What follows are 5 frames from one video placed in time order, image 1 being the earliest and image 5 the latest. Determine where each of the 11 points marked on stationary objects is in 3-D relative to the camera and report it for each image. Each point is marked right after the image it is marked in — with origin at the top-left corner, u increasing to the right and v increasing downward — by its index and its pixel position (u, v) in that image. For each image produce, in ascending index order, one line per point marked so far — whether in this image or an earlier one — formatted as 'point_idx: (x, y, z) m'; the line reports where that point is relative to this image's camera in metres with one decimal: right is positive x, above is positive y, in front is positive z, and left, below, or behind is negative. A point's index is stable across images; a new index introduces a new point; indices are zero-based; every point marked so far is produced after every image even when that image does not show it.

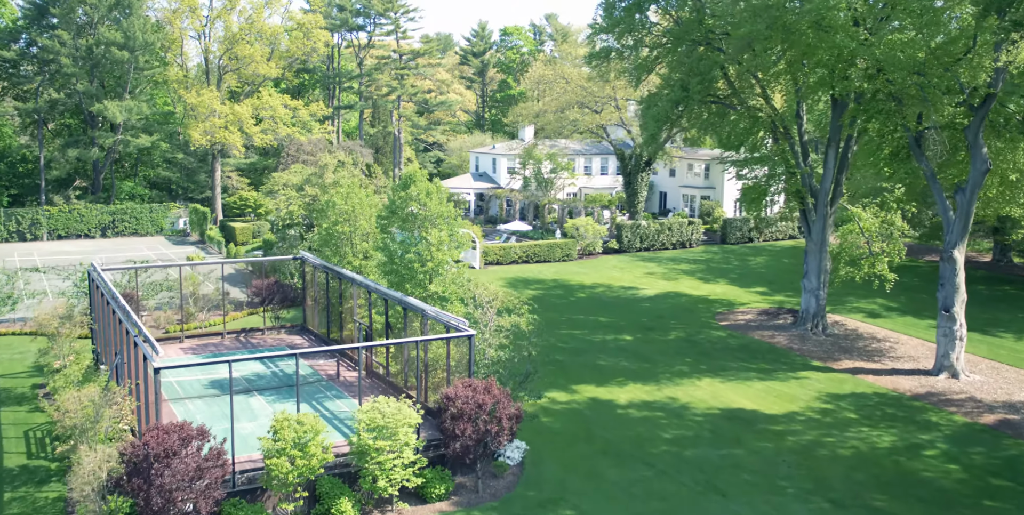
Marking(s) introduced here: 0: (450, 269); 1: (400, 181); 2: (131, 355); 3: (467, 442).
0: (-1.4, -0.3, +19.1) m
1: (-2.6, +1.7, +19.3) m
2: (-7.3, -1.9, +16.0) m
3: (-0.8, -3.4, +15.2) m
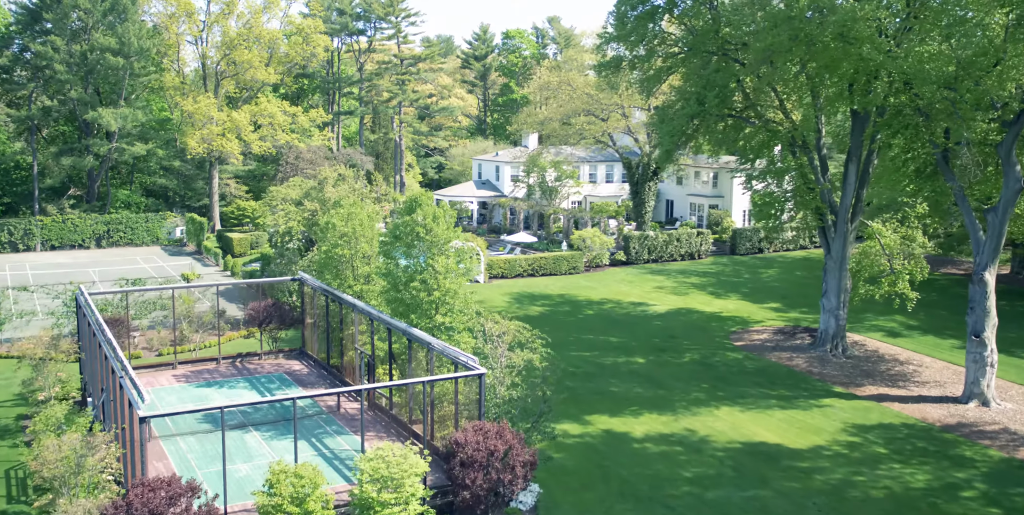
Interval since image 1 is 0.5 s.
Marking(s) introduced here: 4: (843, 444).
0: (-1.2, -0.9, +18.0) m
1: (-2.4, +1.1, +18.2) m
2: (-7.1, -2.5, +14.9) m
3: (-0.6, -4.0, +14.2) m
4: (+7.8, -4.4, +19.8) m
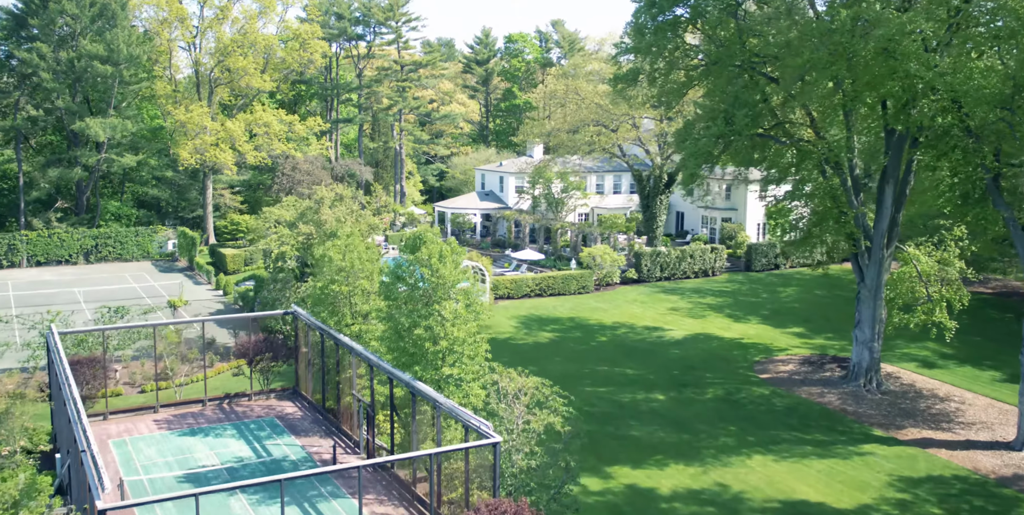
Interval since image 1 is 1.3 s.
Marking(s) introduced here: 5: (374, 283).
0: (-0.9, -1.7, +16.1) m
1: (-2.1, +0.3, +16.3) m
2: (-6.8, -3.3, +13.1) m
3: (-0.3, -4.8, +12.3) m
4: (+8.1, -5.2, +17.9) m
5: (-3.2, -0.6, +19.7) m
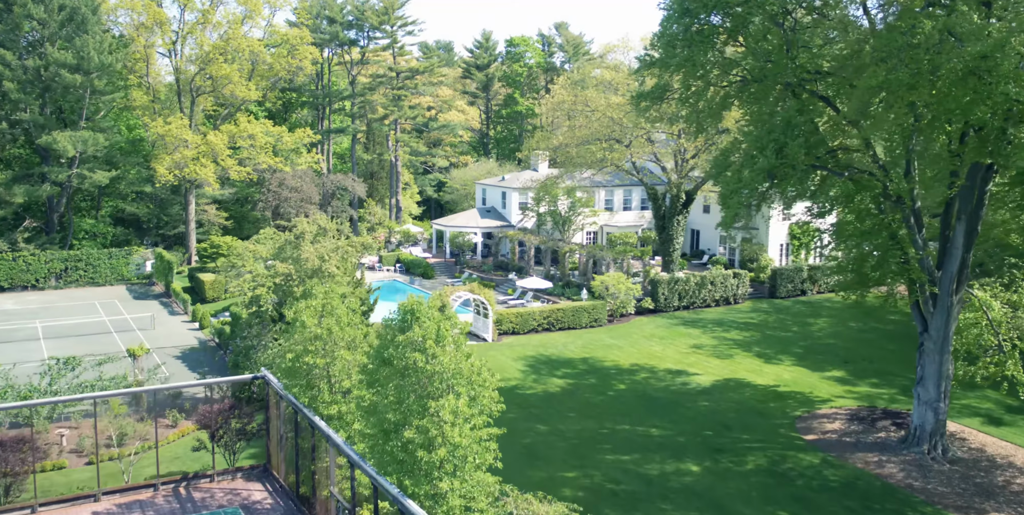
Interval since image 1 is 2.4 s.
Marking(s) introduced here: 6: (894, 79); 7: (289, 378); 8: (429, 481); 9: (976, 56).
0: (-0.6, -2.9, +12.6) m
1: (-1.8, -0.9, +12.9) m
2: (-6.5, -4.5, +9.6) m
3: (0.0, -6.0, +8.8) m
4: (+8.4, -6.4, +14.5) m
5: (-3.0, -1.8, +16.2) m
6: (+7.7, +3.6, +17.0) m
7: (-4.4, -2.3, +16.4) m
8: (-1.2, -3.3, +12.4) m
9: (+8.9, +3.9, +16.2) m
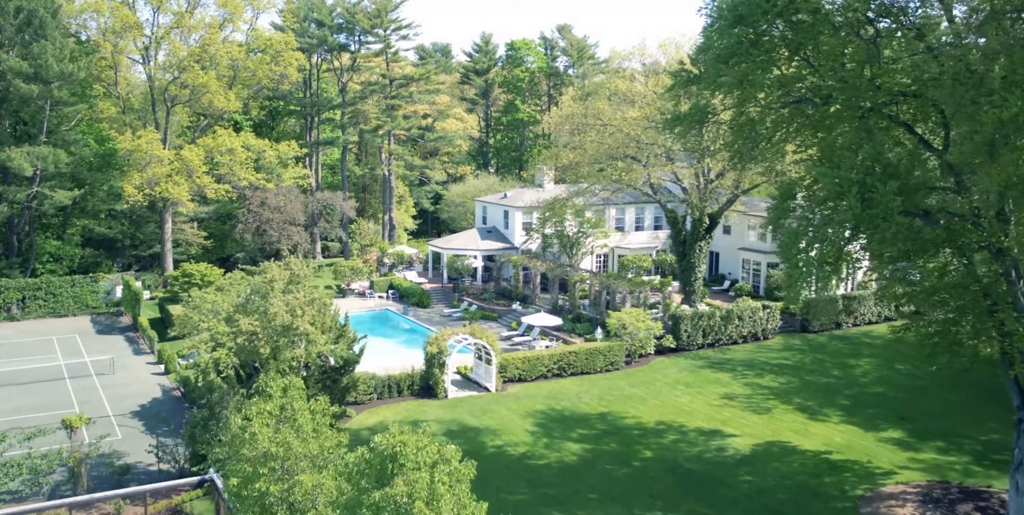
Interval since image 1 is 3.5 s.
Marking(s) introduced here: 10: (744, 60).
0: (-0.4, -4.2, +8.8) m
1: (-1.5, -2.2, +9.0) m
2: (-6.2, -5.8, +5.7) m
3: (+0.3, -7.3, +5.0) m
4: (+8.6, -7.7, +10.6) m
5: (-2.7, -3.1, +12.3) m
6: (+8.0, +2.4, +13.2) m
7: (-4.1, -3.6, +12.5) m
8: (-1.0, -4.6, +8.5) m
9: (+9.2, +2.6, +12.3) m
10: (+4.6, +4.0, +17.1) m
